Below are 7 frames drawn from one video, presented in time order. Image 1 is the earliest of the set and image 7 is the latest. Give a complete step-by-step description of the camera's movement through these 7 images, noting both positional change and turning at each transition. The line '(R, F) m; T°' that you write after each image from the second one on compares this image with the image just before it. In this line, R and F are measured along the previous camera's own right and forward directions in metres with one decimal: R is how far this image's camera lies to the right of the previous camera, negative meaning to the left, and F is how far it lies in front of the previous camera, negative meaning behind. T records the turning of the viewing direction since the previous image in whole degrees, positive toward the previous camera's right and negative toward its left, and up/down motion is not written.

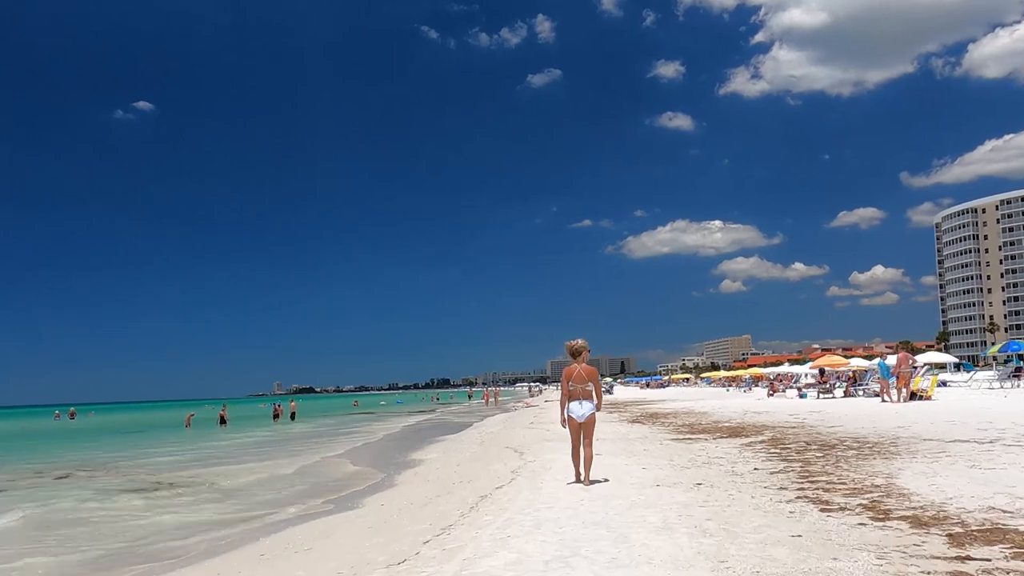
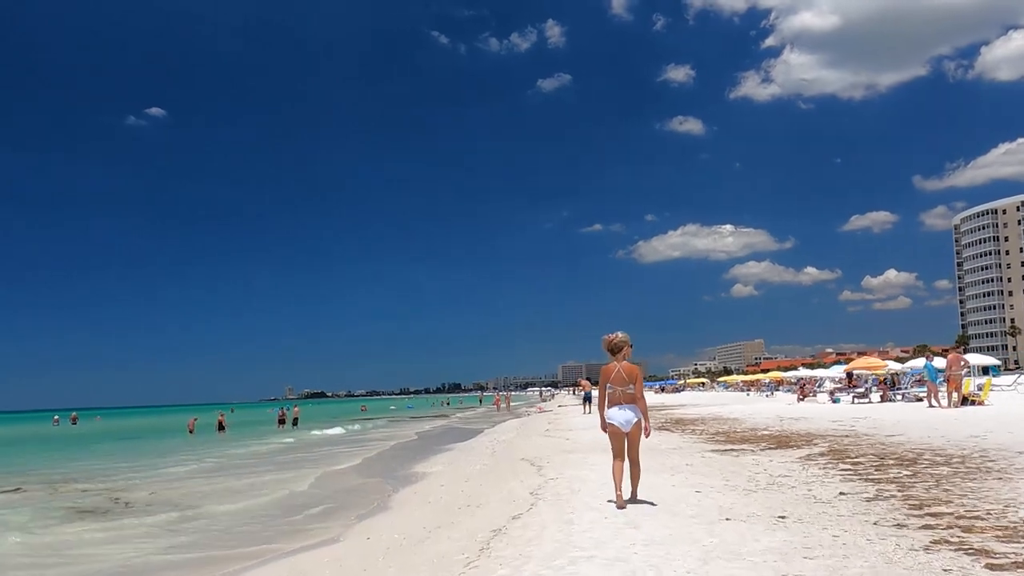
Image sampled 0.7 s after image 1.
(-0.1, +2.0) m; -1°
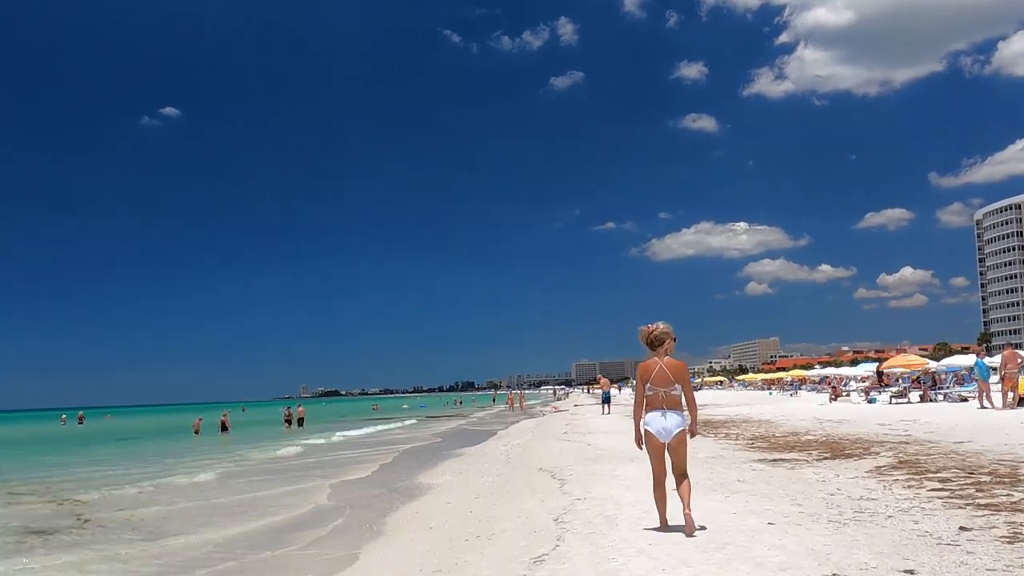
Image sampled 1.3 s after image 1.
(-0.1, +1.8) m; -1°
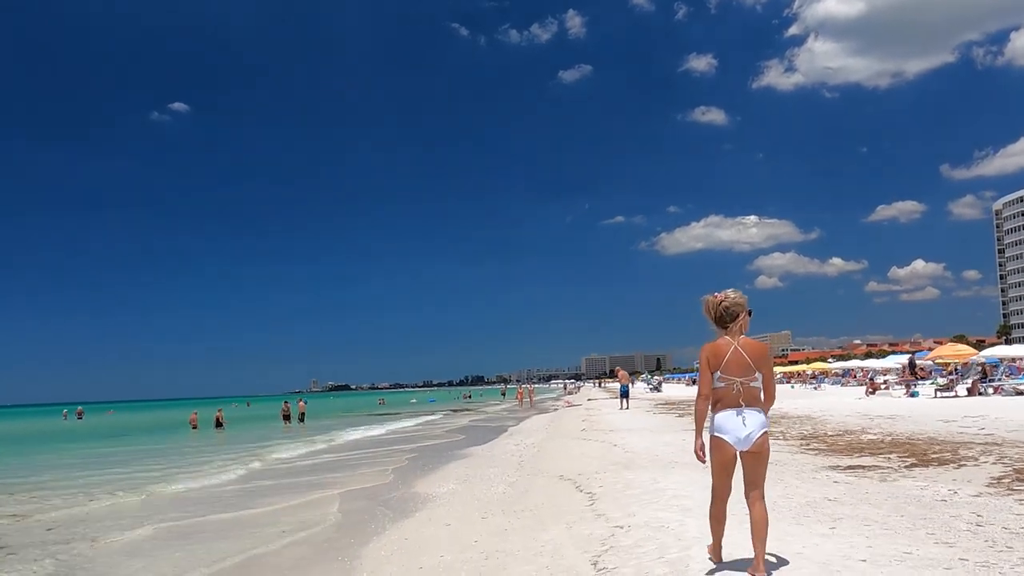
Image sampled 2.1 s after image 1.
(-0.1, +2.3) m; -1°
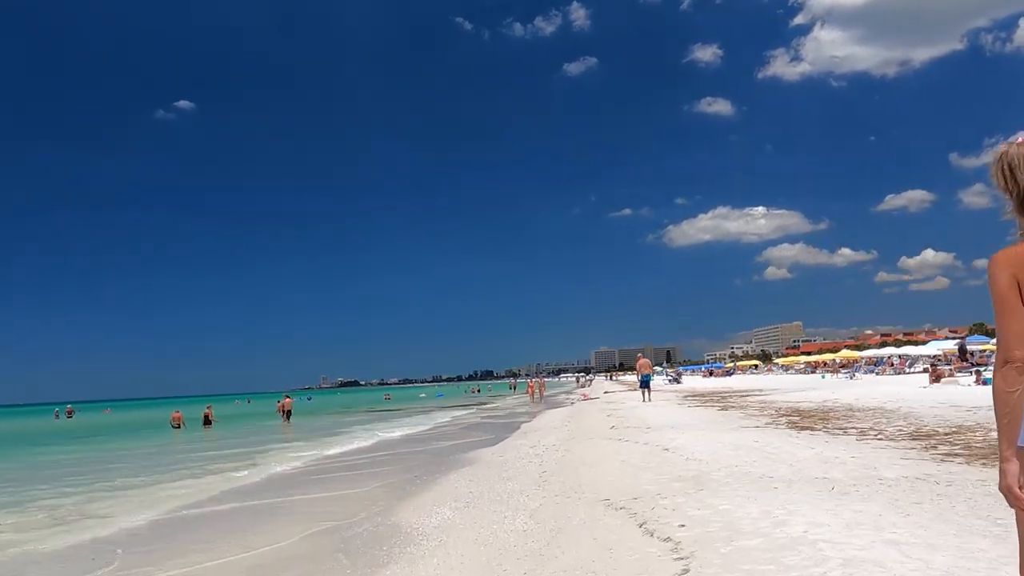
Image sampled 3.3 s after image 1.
(-0.2, +3.5) m; -1°
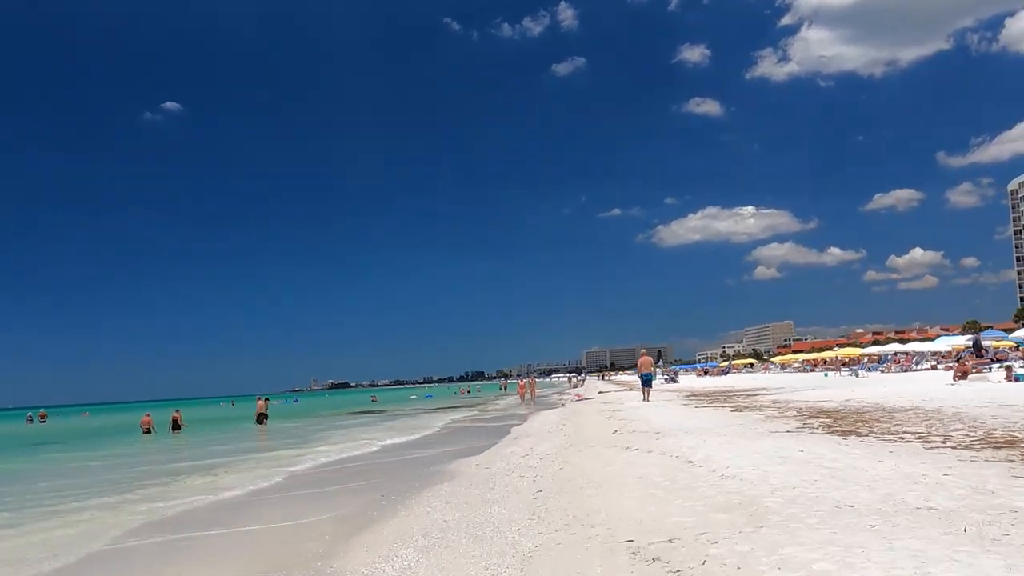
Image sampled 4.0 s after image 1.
(+0.1, +2.2) m; +1°
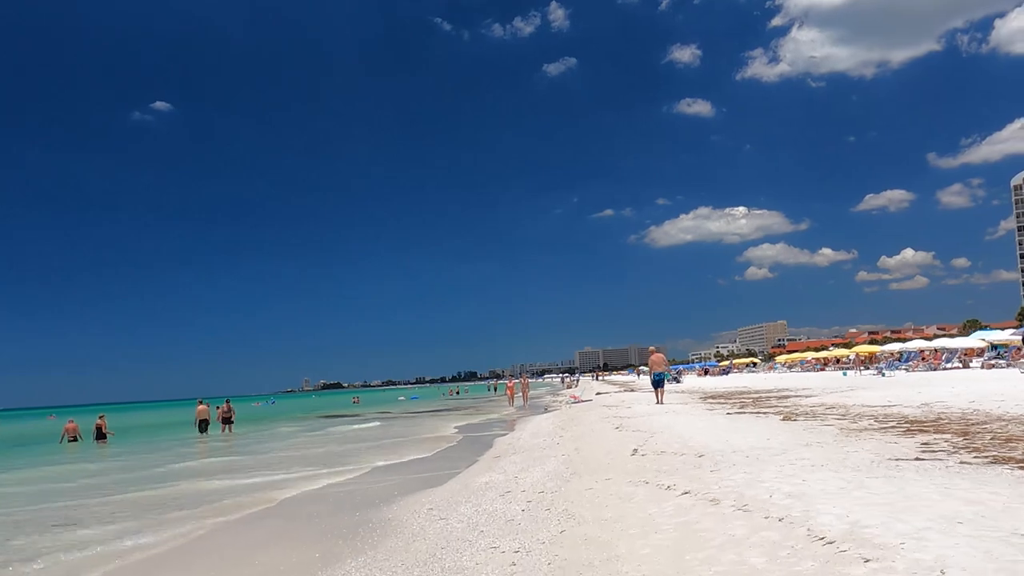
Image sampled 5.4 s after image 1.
(+0.3, +4.8) m; +1°
